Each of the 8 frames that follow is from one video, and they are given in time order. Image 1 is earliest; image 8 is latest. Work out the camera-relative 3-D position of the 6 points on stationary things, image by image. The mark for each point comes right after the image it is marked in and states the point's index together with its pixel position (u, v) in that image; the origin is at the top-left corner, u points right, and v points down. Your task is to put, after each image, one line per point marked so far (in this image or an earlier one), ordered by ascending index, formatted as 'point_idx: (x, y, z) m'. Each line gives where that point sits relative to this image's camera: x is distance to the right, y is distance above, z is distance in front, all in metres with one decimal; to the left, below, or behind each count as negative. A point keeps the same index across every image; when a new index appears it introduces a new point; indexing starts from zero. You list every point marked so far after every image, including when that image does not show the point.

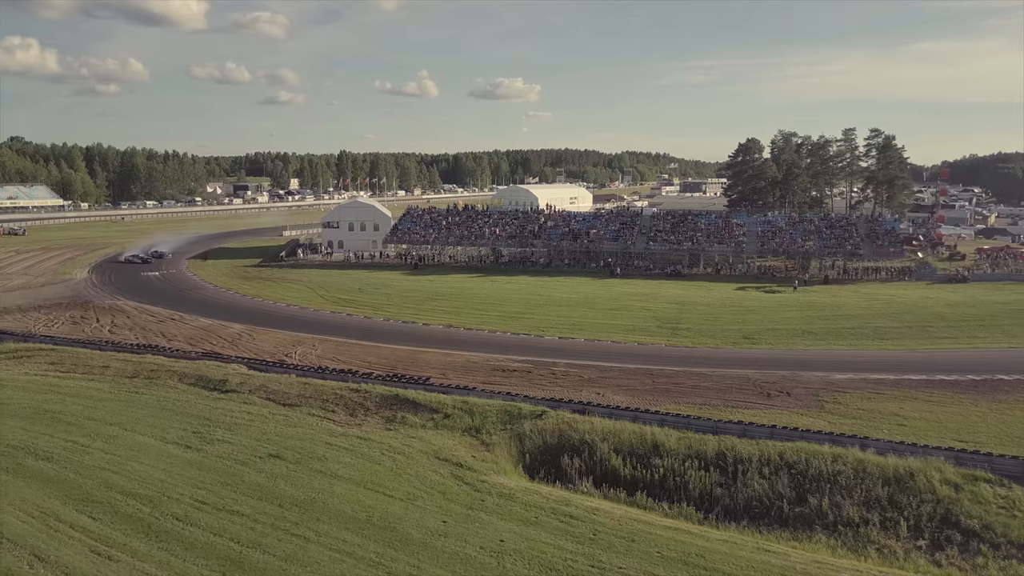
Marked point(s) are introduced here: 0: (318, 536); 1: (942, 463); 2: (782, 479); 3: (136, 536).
0: (-3.3, -4.3, +14.1) m
1: (+9.1, -3.7, +17.3) m
2: (+5.7, -4.0, +17.1) m
3: (-6.4, -4.3, +14.1) m
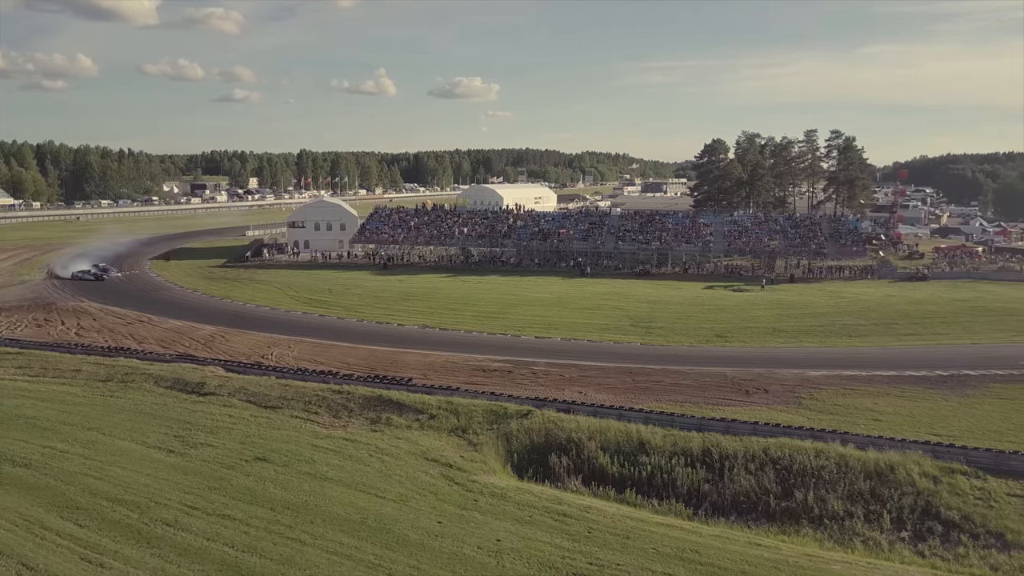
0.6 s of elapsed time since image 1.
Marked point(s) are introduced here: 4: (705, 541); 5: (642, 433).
0: (-3.3, -4.3, +14.0) m
1: (+8.9, -3.6, +17.8) m
2: (+5.5, -3.9, +17.4) m
3: (-6.5, -4.3, +13.8) m
4: (+3.5, -4.5, +14.7) m
5: (+3.0, -3.4, +19.2) m
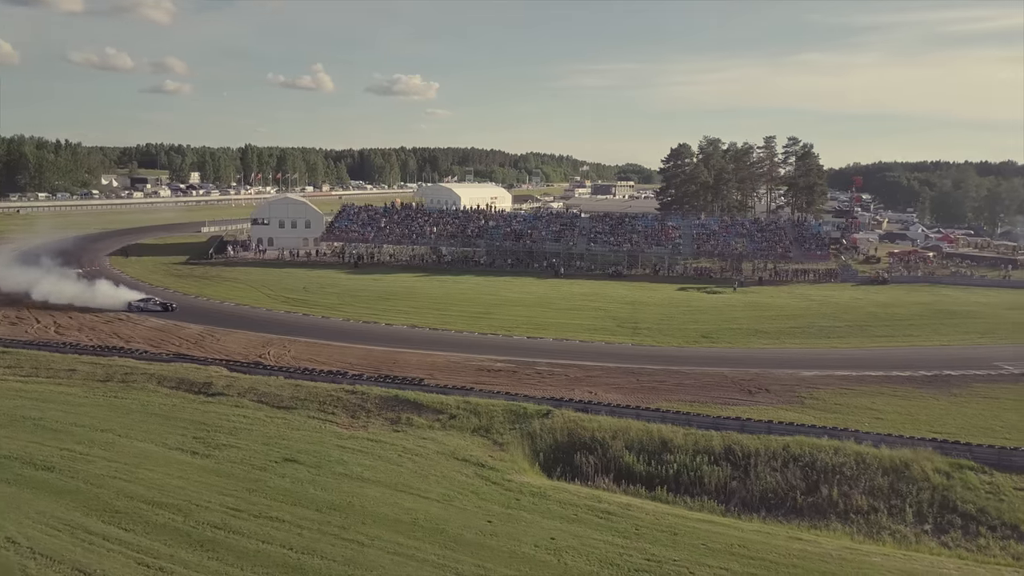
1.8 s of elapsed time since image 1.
0: (-2.4, -4.3, +14.0) m
1: (+9.5, -3.7, +18.7) m
2: (+6.2, -4.0, +18.0) m
3: (-5.5, -4.3, +13.6) m
4: (+4.4, -4.6, +15.2) m
5: (+3.6, -3.5, +19.7) m
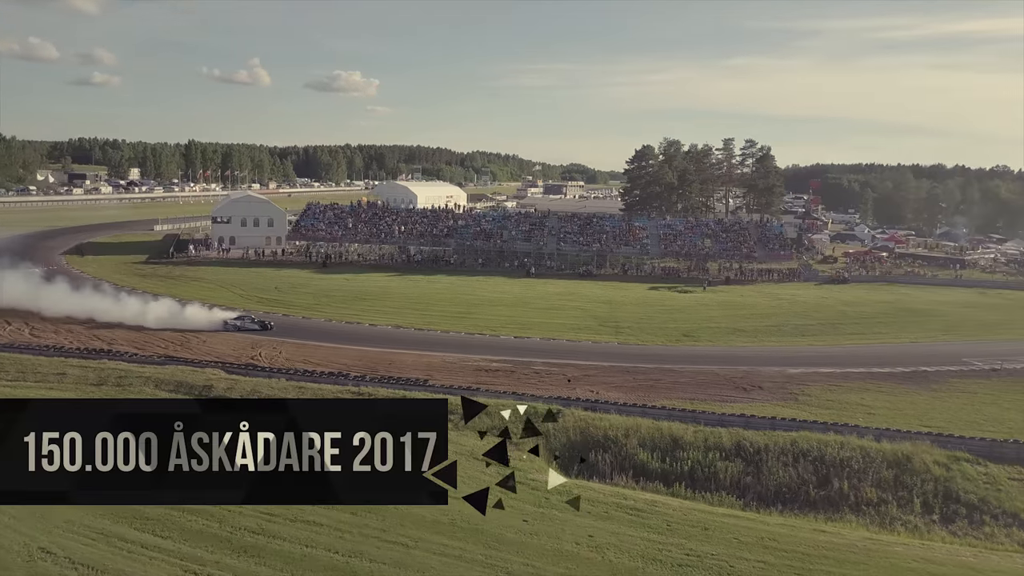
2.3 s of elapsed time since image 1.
0: (-1.6, -4.3, +14.0) m
1: (+9.9, -3.7, +19.5) m
2: (+6.6, -4.0, +18.6) m
3: (-4.7, -4.3, +13.4) m
4: (+5.0, -4.6, +15.6) m
5: (+3.9, -3.5, +20.1) m
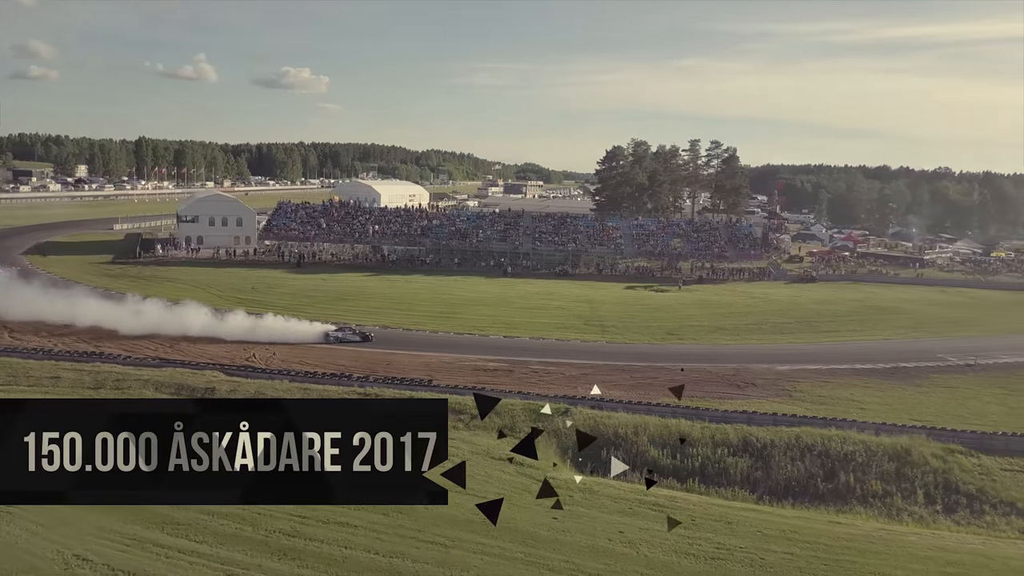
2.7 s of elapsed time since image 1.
0: (-1.0, -4.4, +14.1) m
1: (+10.2, -3.7, +20.3) m
2: (+7.0, -4.0, +19.2) m
3: (-4.0, -4.3, +13.3) m
4: (+5.6, -4.6, +16.1) m
5: (+4.2, -3.5, +20.5) m
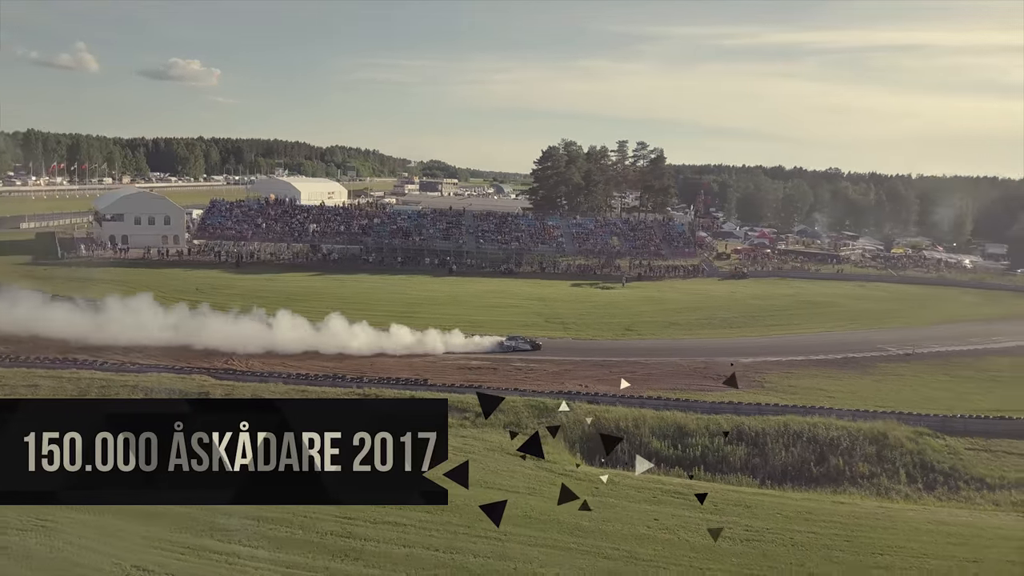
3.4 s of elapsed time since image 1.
0: (-0.1, -4.4, +14.5) m
1: (+10.3, -3.6, +21.9) m
2: (+7.2, -3.9, +20.5) m
3: (-3.0, -4.4, +13.3) m
4: (+6.2, -4.5, +17.3) m
5: (+4.3, -3.4, +21.4) m
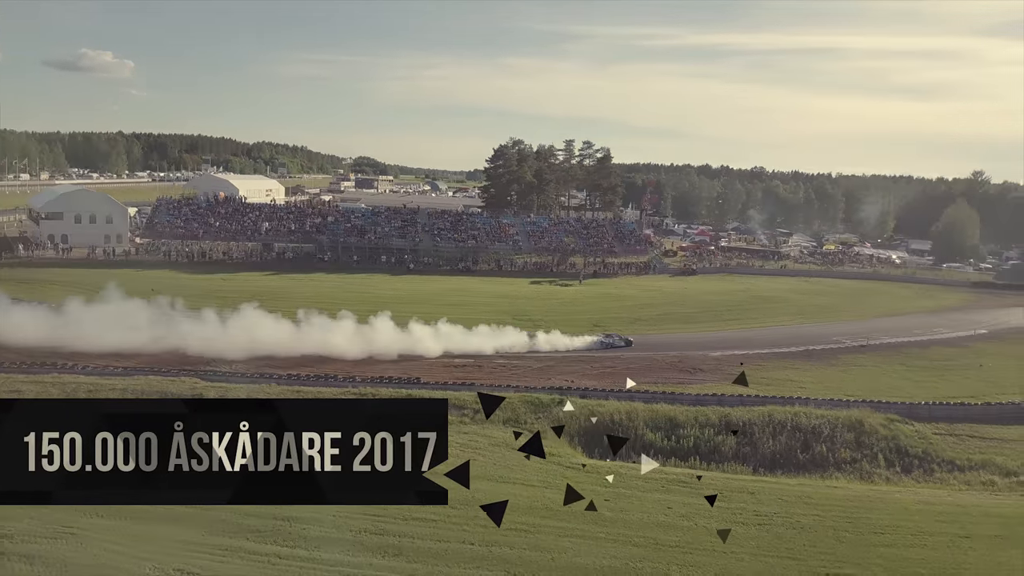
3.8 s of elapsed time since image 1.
0: (+0.4, -4.3, +14.9) m
1: (+10.1, -3.5, +23.2) m
2: (+7.1, -3.8, +21.5) m
3: (-2.4, -4.4, +13.5) m
4: (+6.4, -4.5, +18.2) m
5: (+4.2, -3.3, +22.2) m
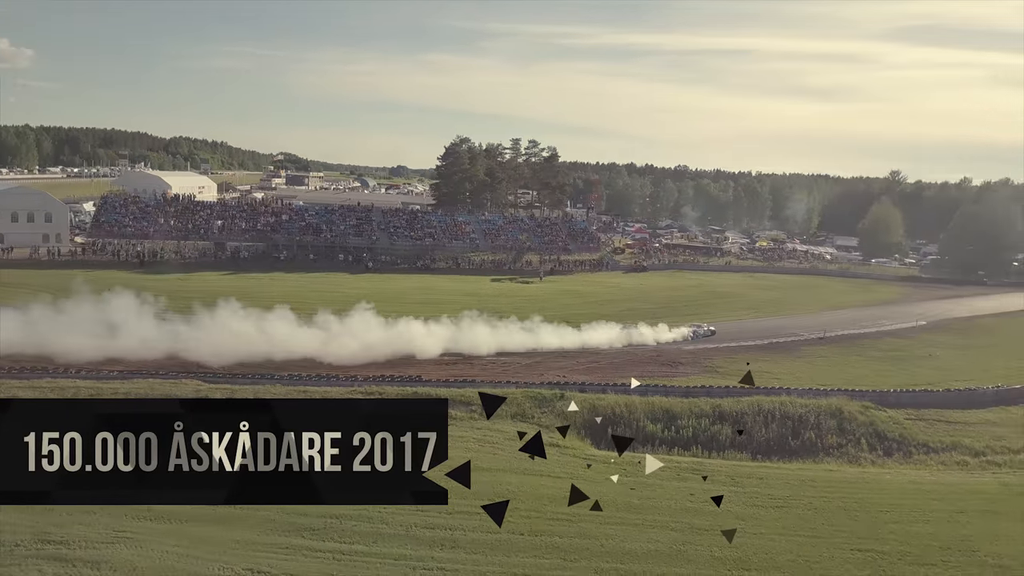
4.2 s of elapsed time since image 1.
0: (+1.2, -4.3, +15.5) m
1: (+10.0, -3.3, +24.7) m
2: (+7.3, -3.7, +22.7) m
3: (-1.5, -4.4, +13.8) m
4: (+6.9, -4.4, +19.4) m
5: (+4.2, -3.2, +23.1) m
